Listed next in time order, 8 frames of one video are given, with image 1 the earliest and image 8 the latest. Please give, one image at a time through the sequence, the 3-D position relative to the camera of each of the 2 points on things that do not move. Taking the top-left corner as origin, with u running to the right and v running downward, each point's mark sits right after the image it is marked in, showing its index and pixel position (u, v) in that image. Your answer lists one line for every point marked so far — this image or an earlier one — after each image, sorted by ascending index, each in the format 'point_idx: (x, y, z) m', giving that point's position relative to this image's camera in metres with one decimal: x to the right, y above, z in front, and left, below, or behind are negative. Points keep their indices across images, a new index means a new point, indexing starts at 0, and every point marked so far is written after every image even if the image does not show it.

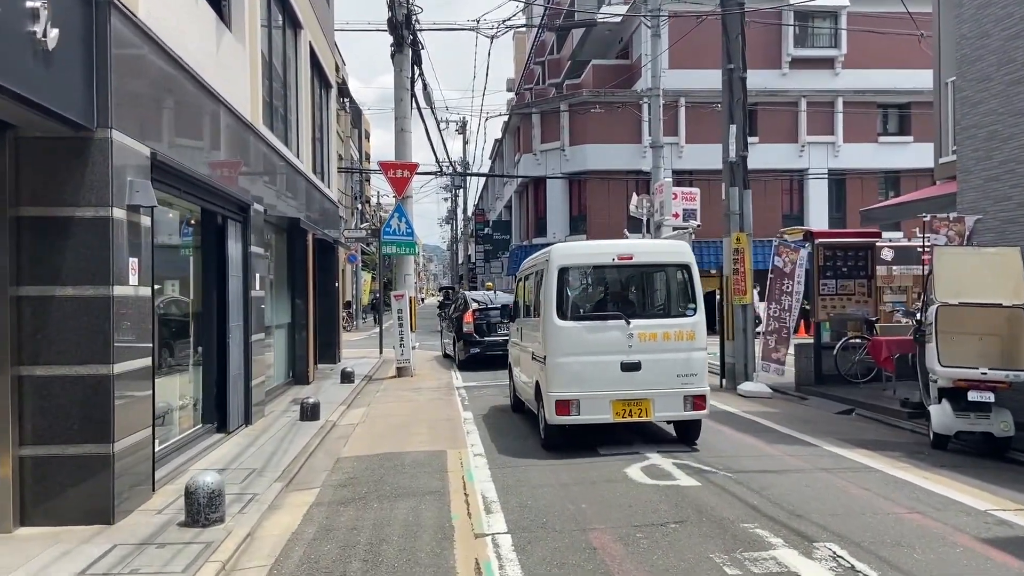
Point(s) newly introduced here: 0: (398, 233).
0: (-2.2, +1.1, +14.9) m
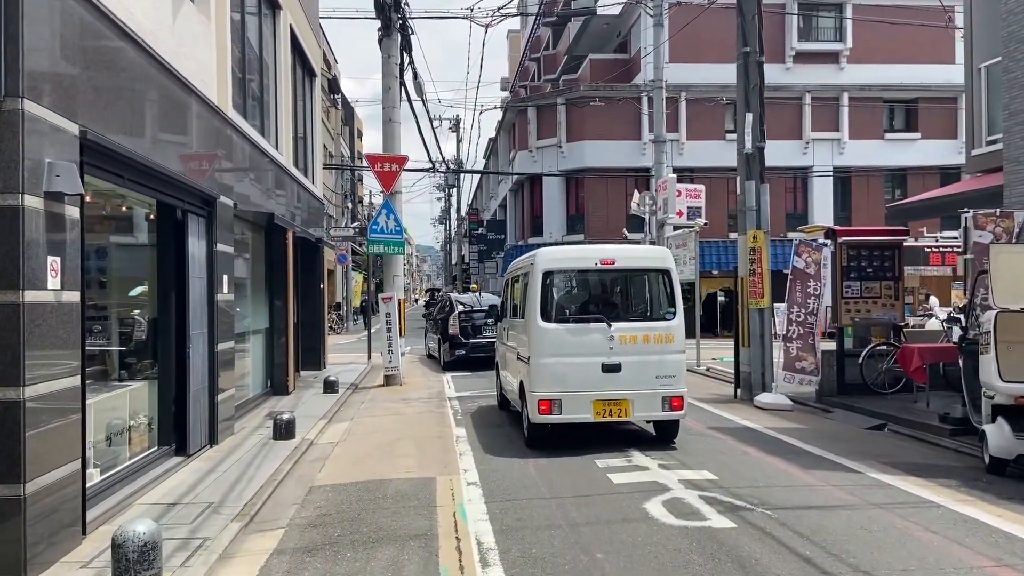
0: (-2.3, +1.0, +13.9) m
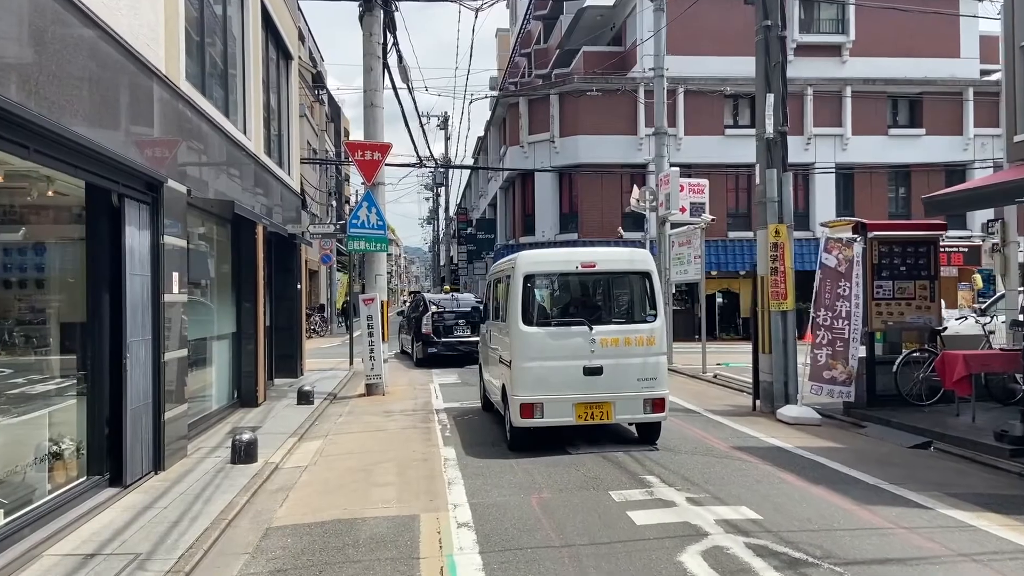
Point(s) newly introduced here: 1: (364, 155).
0: (-2.4, +1.0, +12.6) m
1: (-2.4, +2.1, +12.5) m
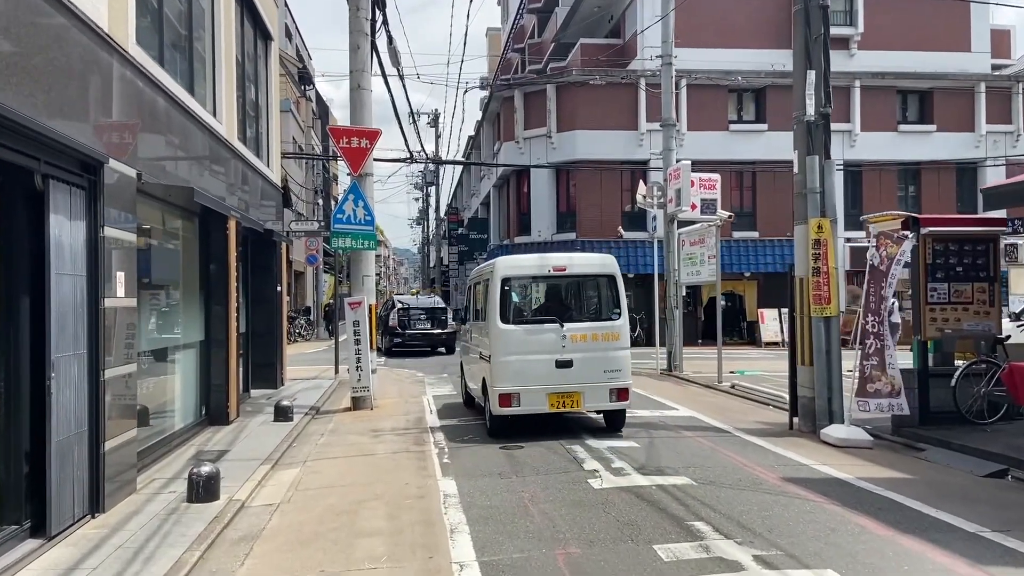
0: (-2.3, +1.0, +11.4) m
1: (-2.4, +2.1, +11.2) m
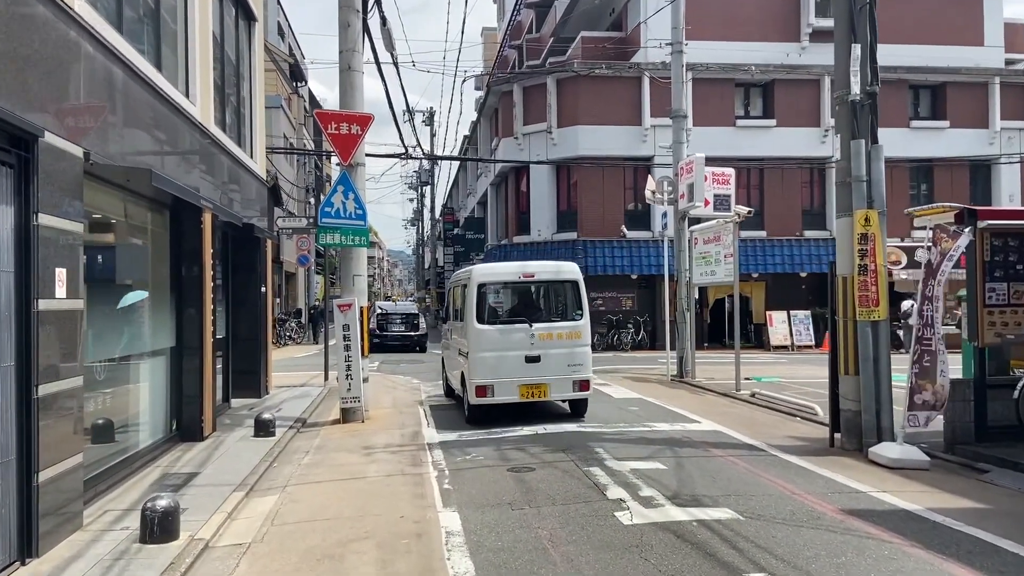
0: (-2.3, +1.0, +10.3) m
1: (-2.3, +2.1, +10.2) m
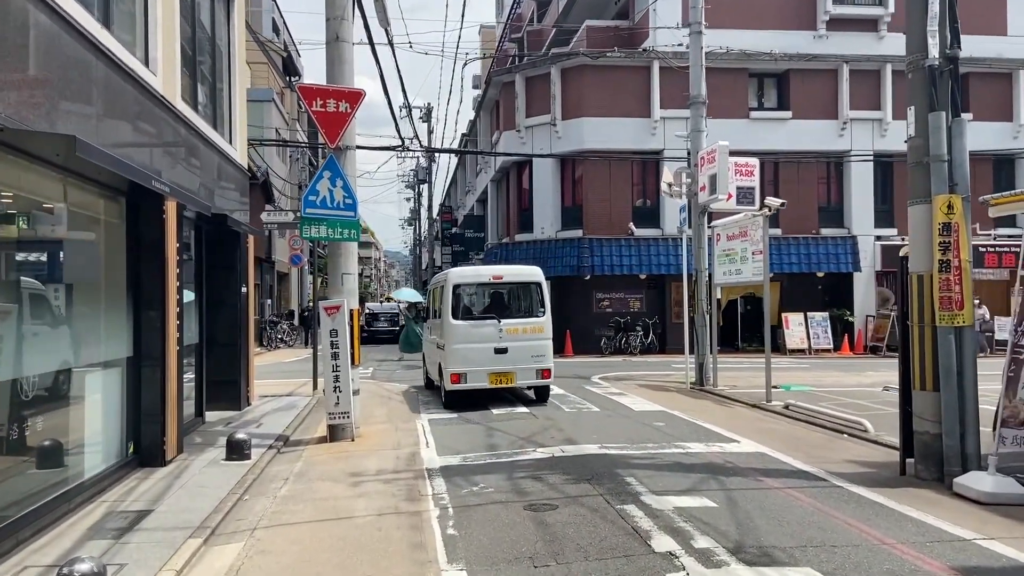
0: (-2.1, +1.0, +9.1) m
1: (-2.2, +2.1, +8.9) m
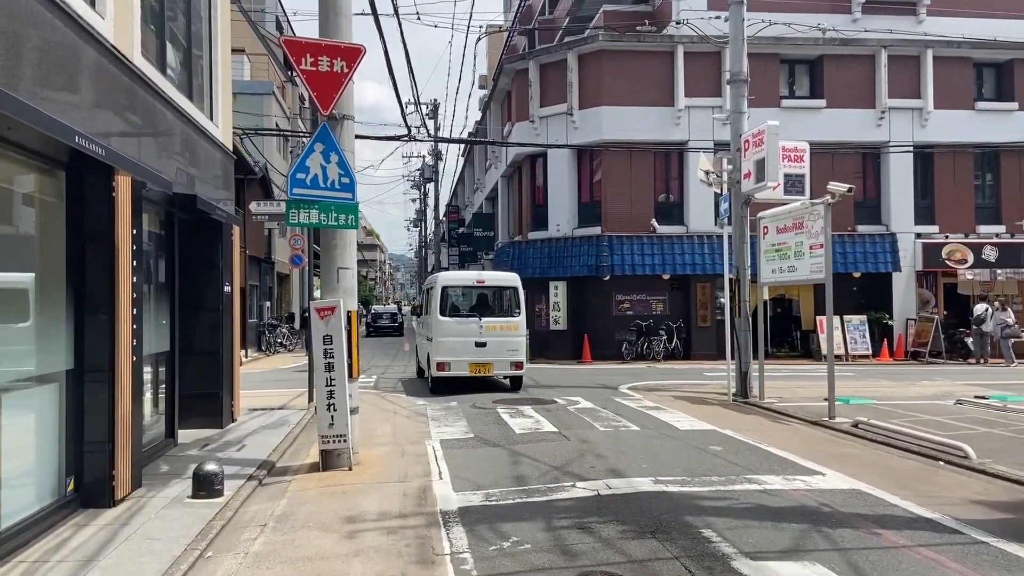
0: (-1.8, +1.0, +7.5) m
1: (-1.9, +2.1, +7.4) m
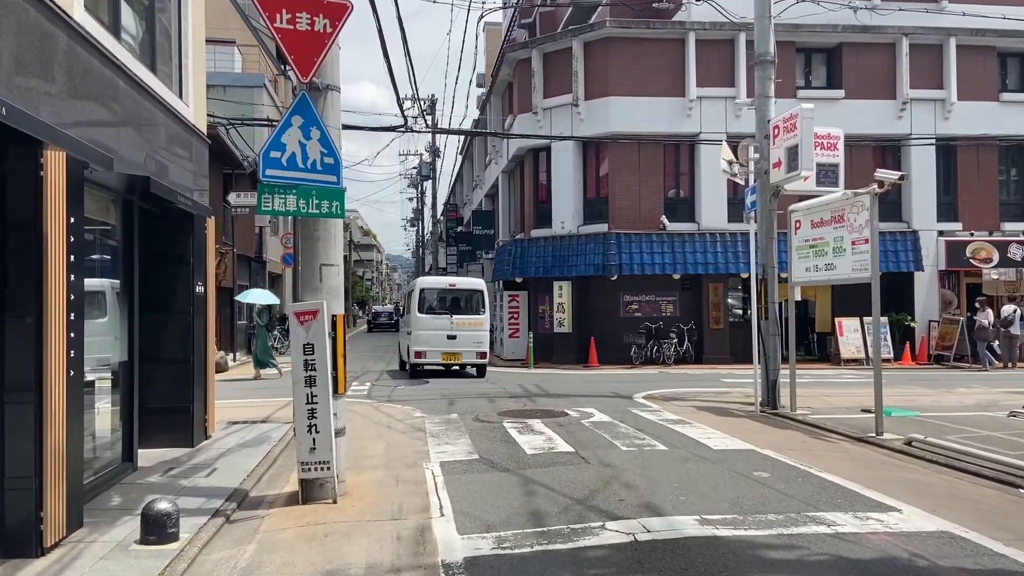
0: (-1.7, +1.0, +6.4) m
1: (-1.8, +2.1, +6.2) m
